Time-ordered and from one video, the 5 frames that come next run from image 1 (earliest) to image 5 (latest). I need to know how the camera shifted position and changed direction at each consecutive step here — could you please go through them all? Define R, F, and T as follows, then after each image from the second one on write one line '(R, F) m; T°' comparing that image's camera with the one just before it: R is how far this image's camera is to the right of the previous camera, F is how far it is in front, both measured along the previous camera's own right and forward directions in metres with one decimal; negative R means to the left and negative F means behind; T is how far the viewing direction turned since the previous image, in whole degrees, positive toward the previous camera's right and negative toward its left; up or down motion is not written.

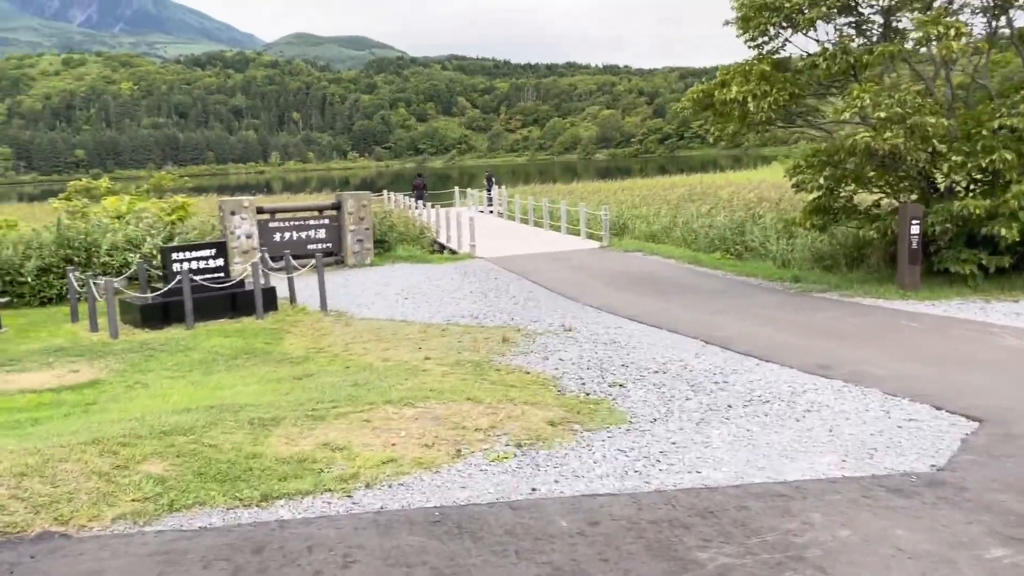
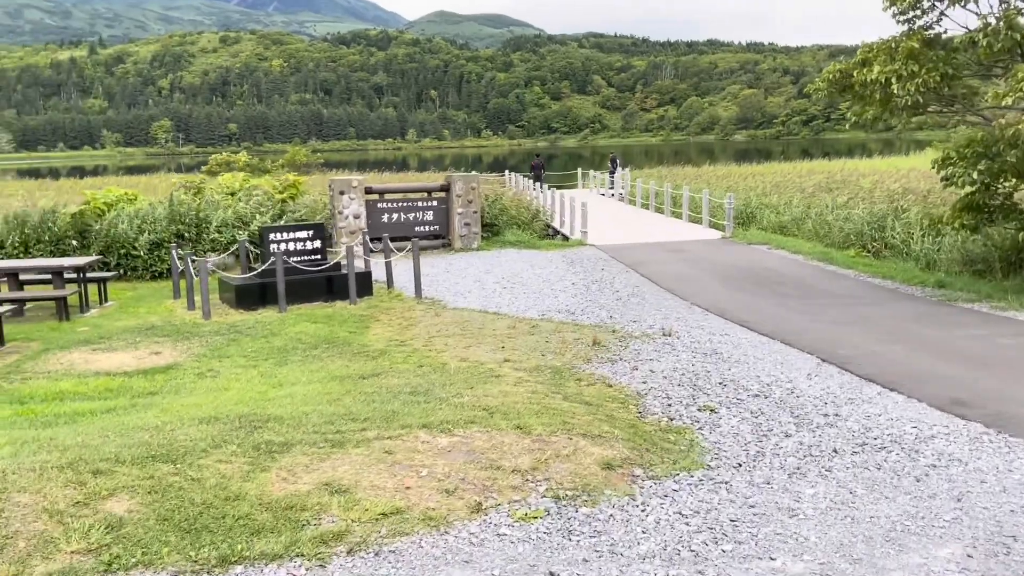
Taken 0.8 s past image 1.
(+0.3, +0.7) m; -8°
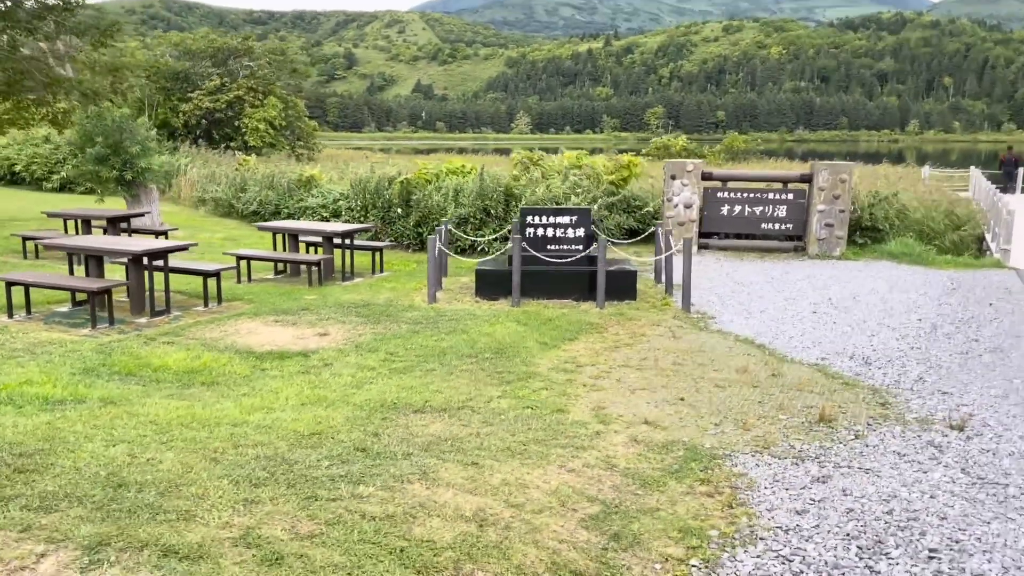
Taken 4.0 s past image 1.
(+1.8, +2.8) m; -30°
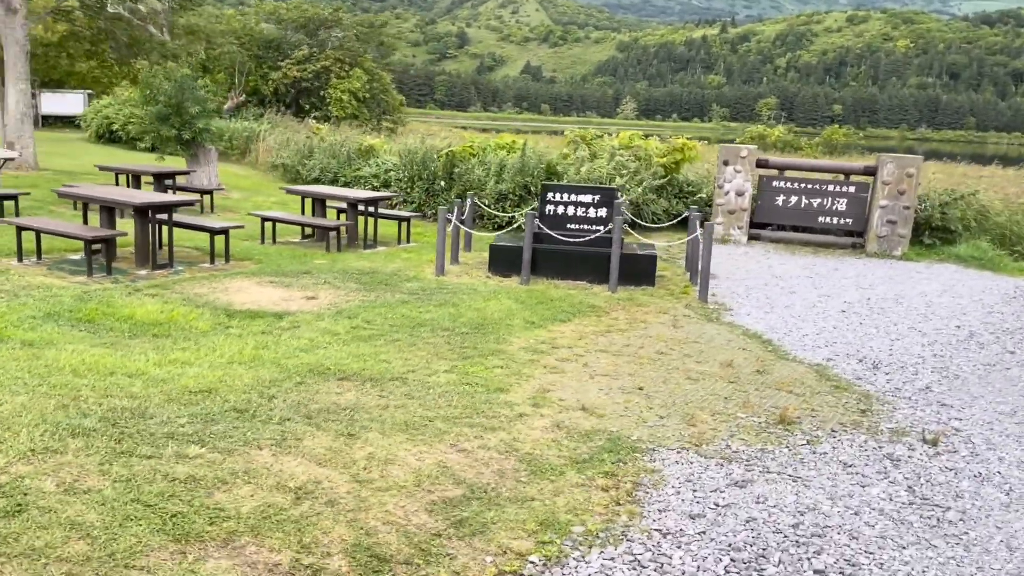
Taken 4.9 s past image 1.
(+0.9, +0.3) m; -6°
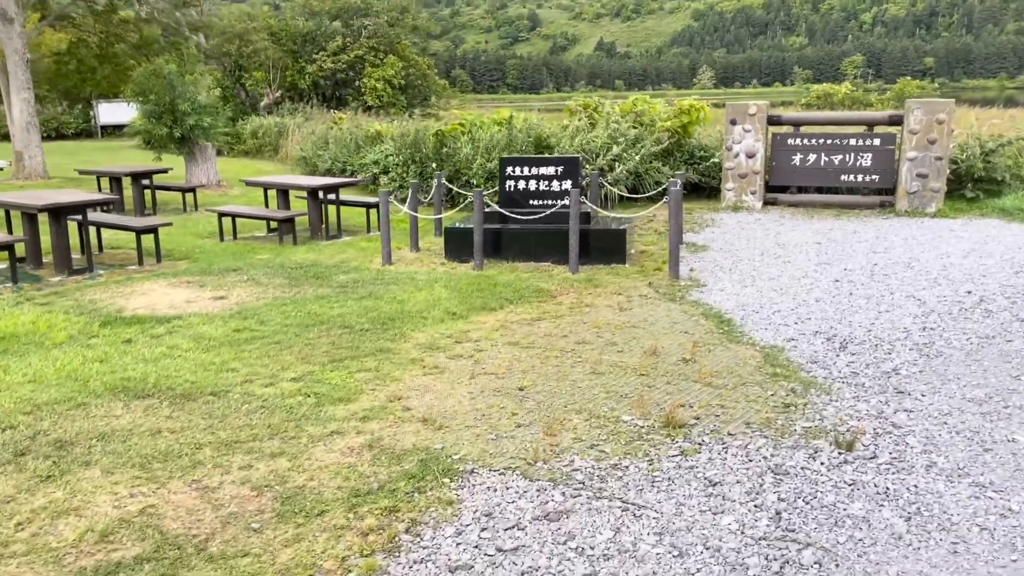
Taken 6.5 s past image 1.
(+1.3, +0.9) m; -5°
